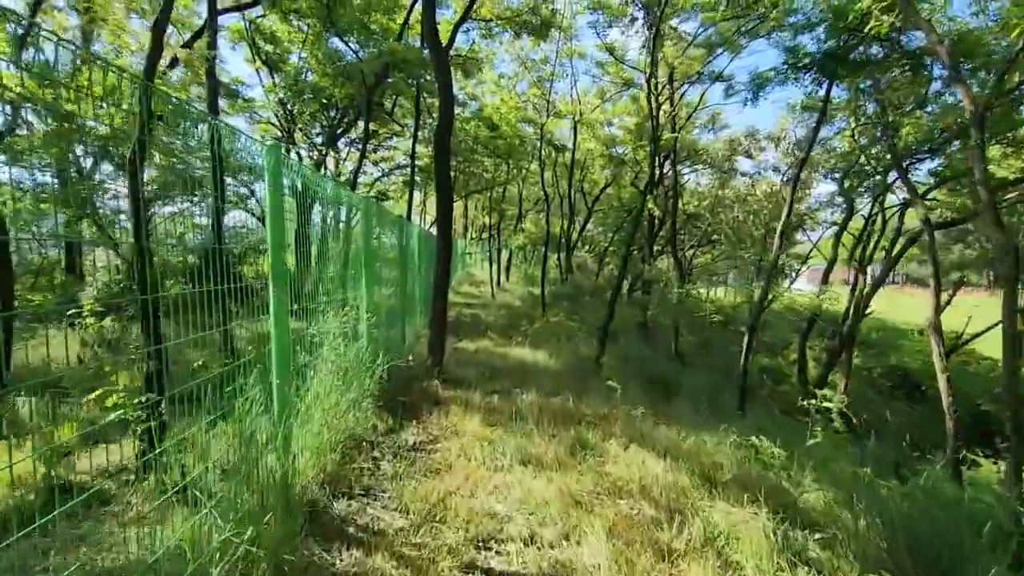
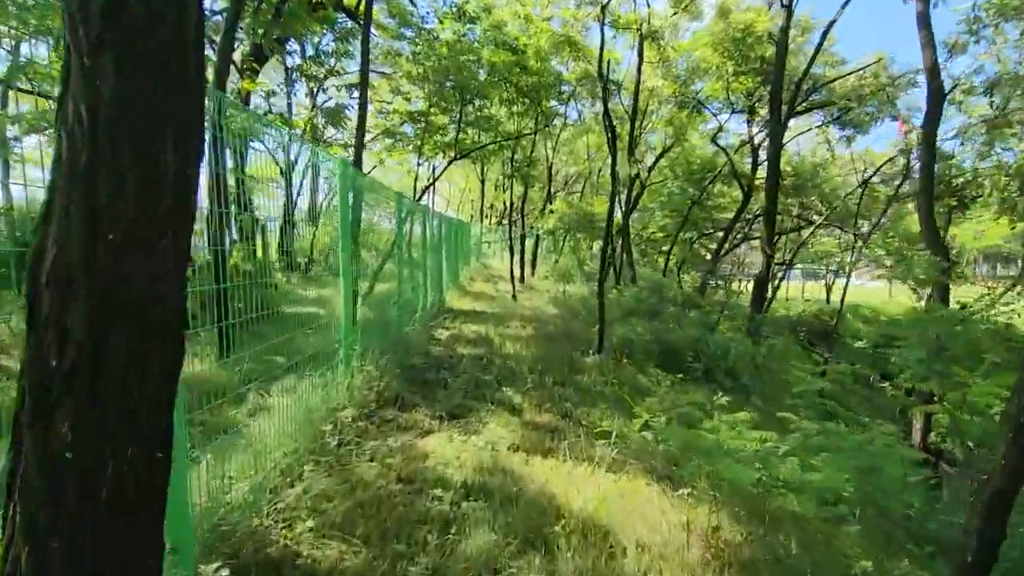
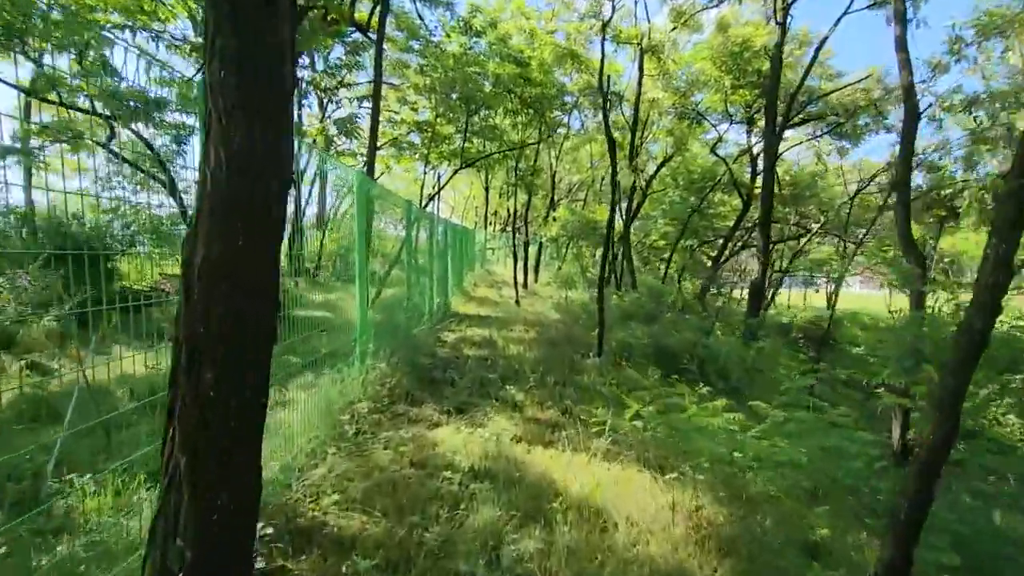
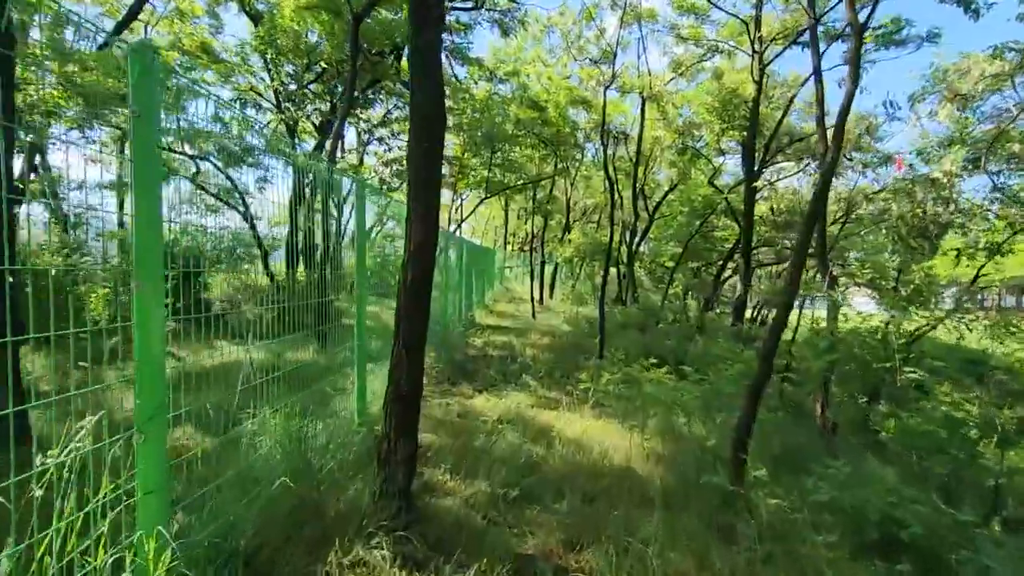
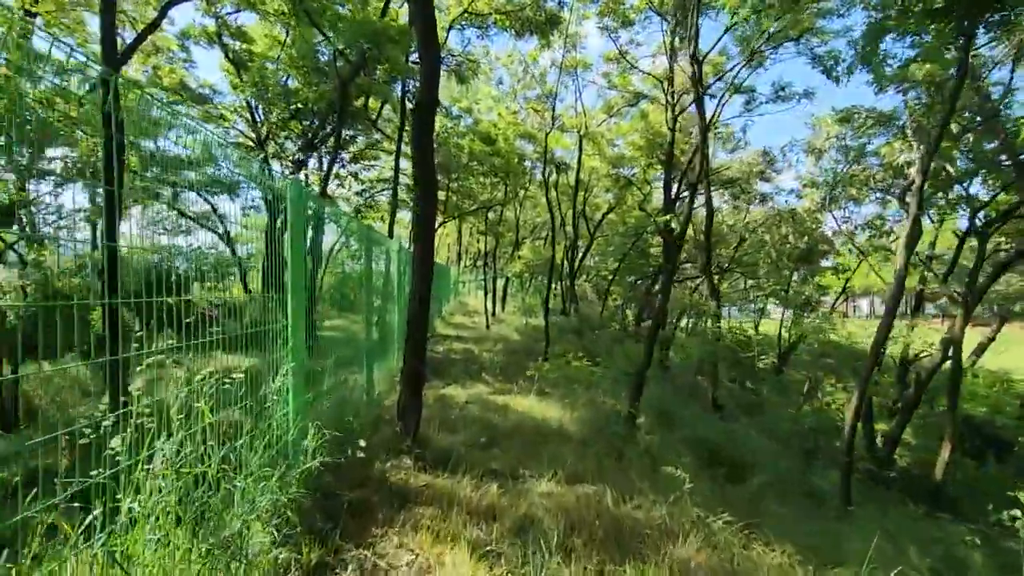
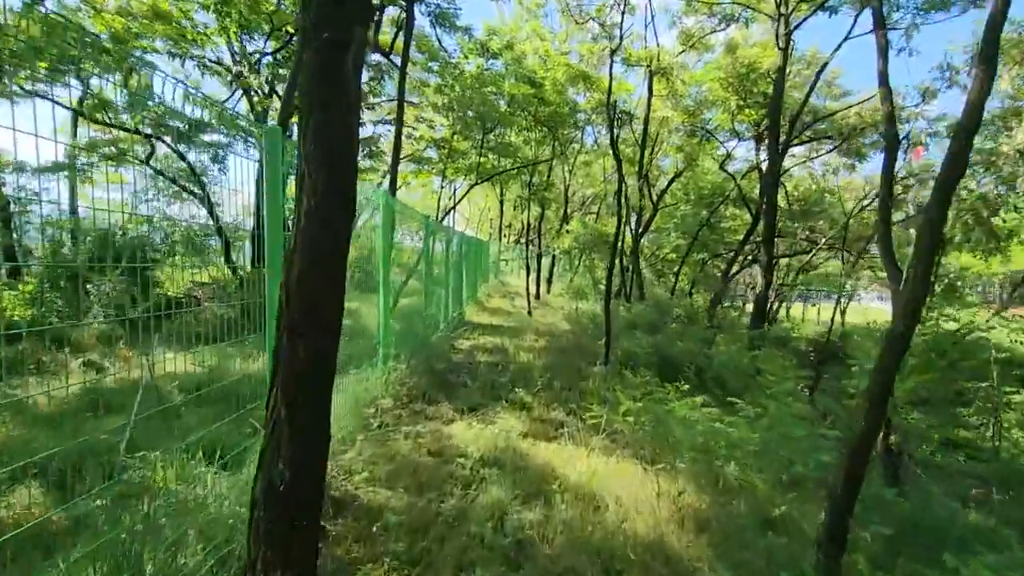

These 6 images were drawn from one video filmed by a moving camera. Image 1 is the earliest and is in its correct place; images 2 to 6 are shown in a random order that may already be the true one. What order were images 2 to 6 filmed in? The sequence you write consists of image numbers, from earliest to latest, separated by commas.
5, 4, 6, 3, 2
